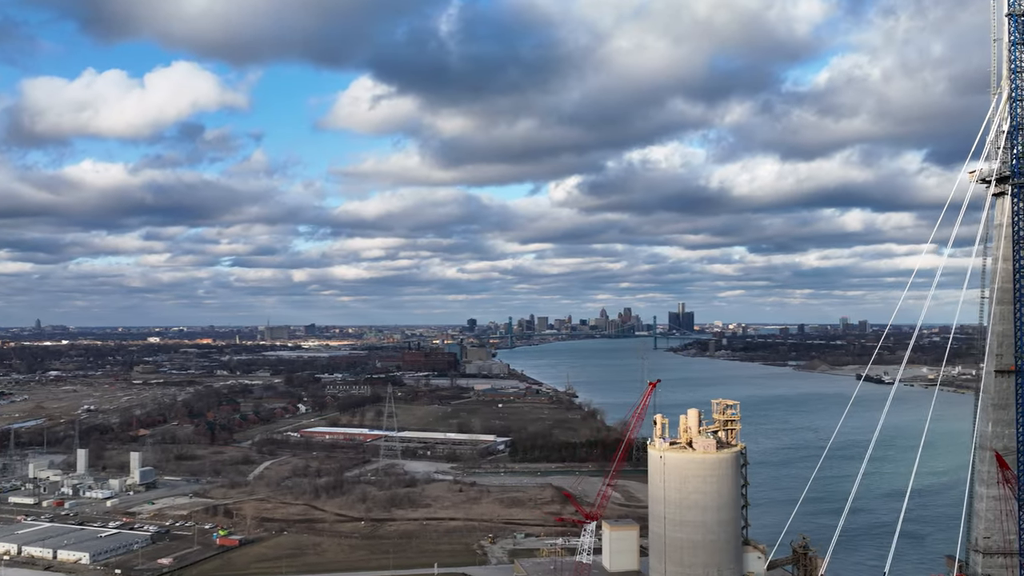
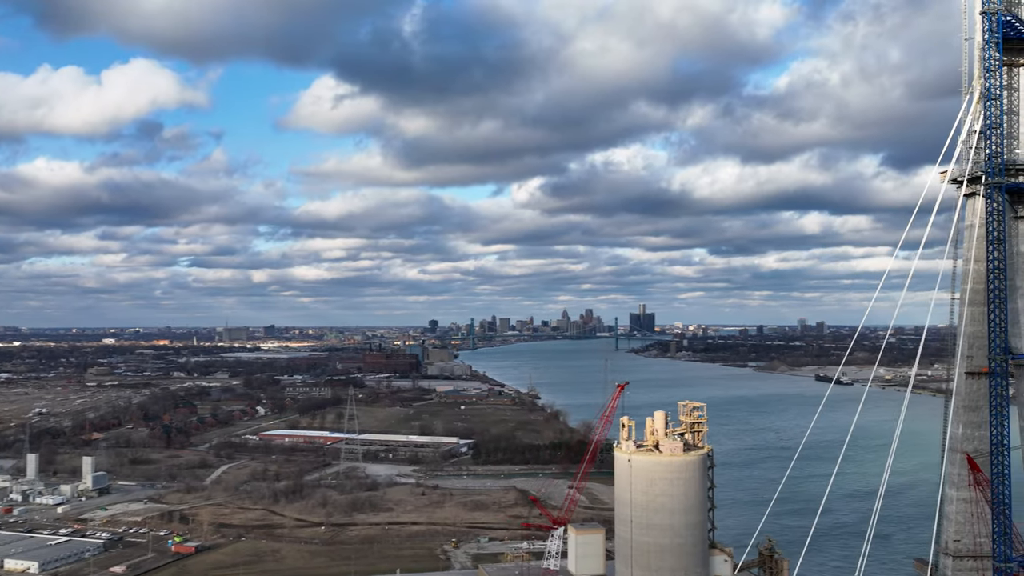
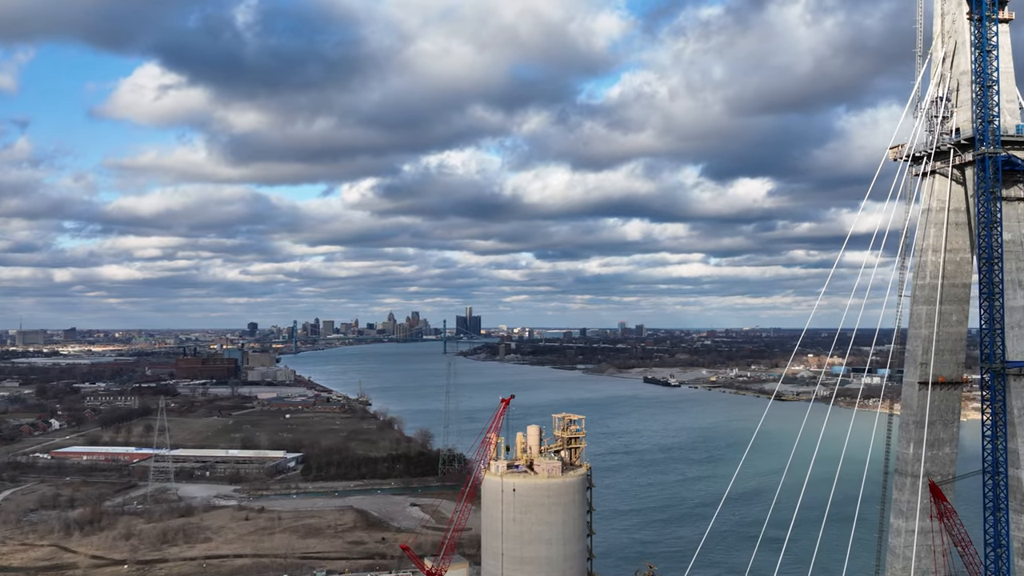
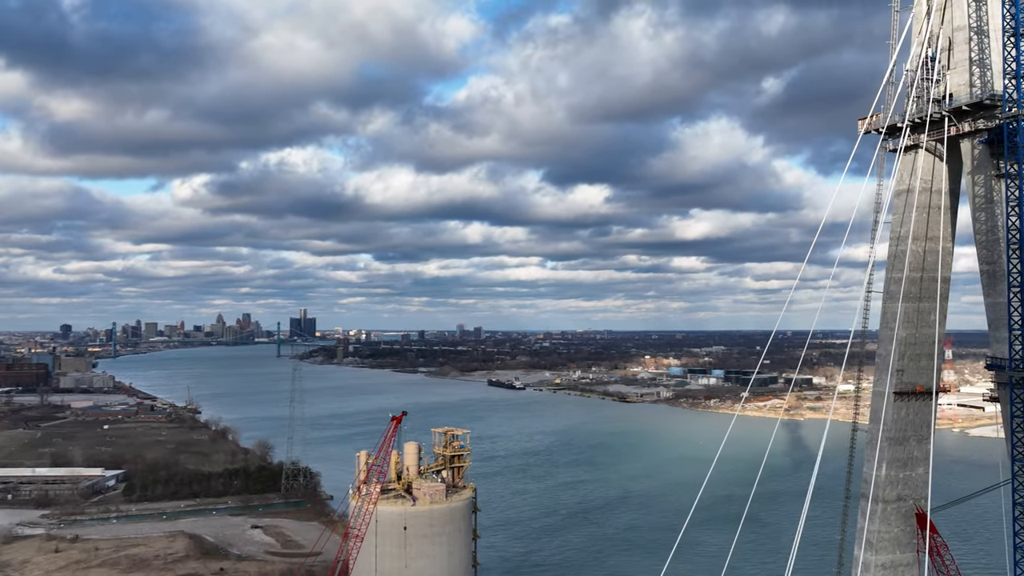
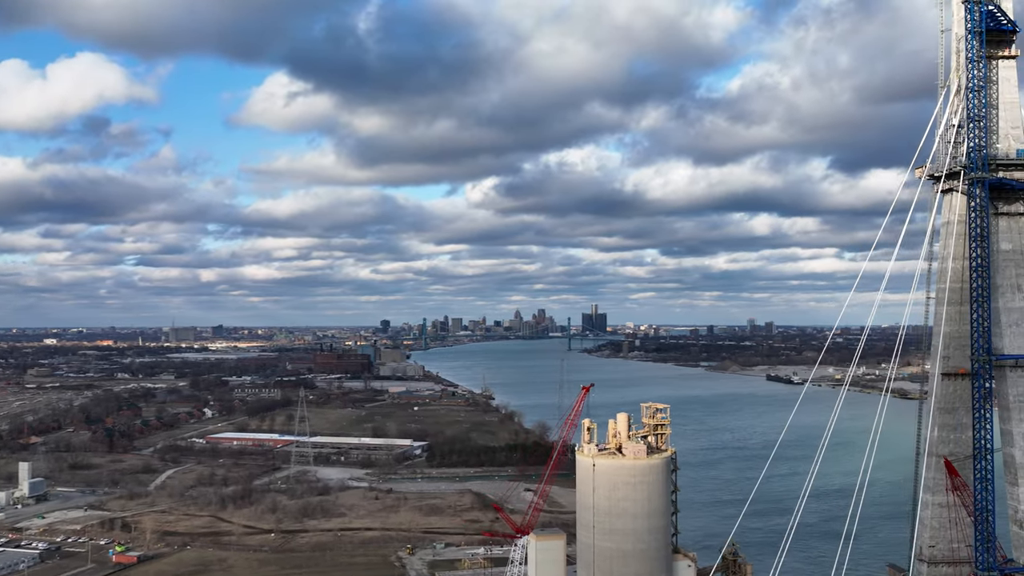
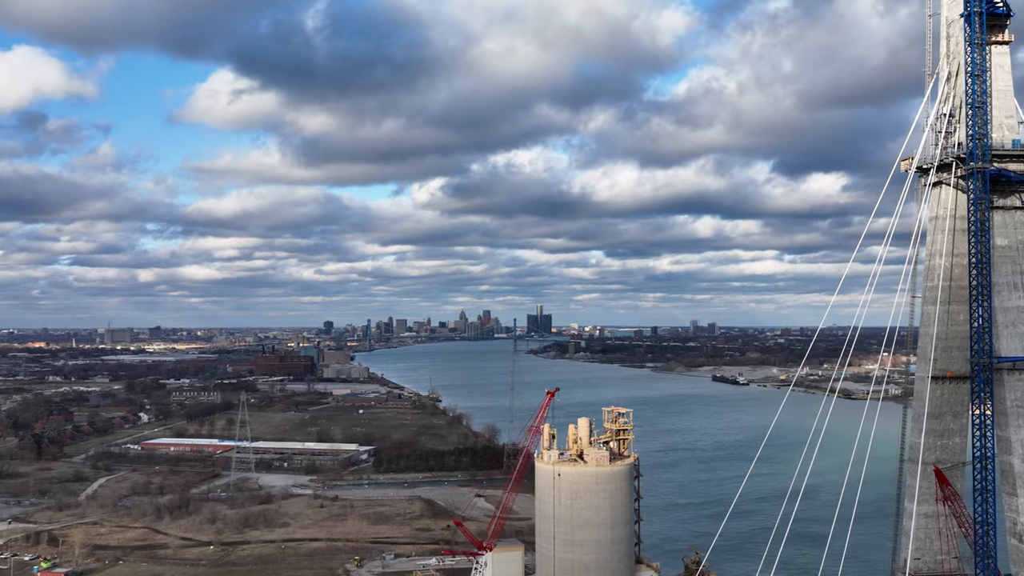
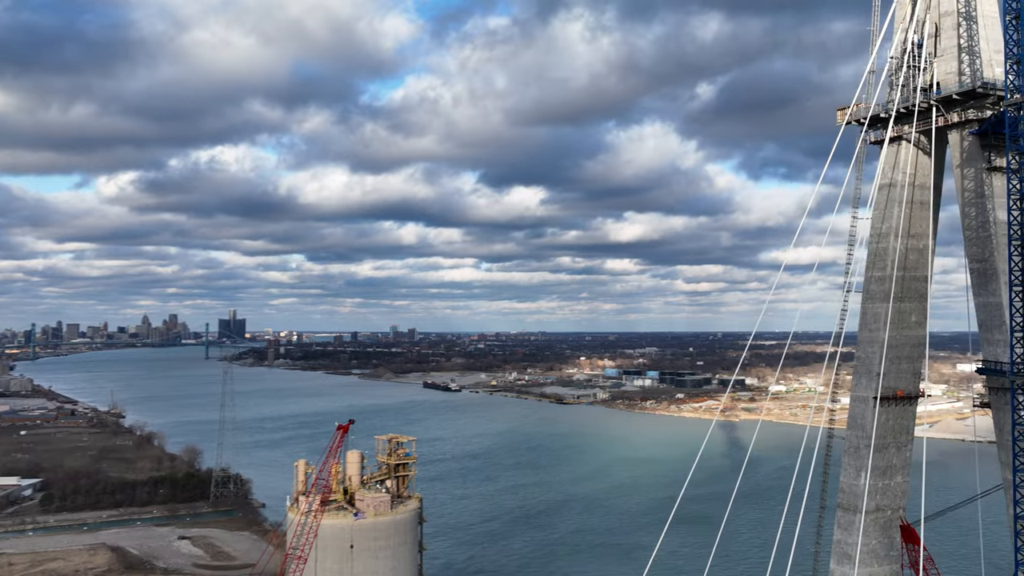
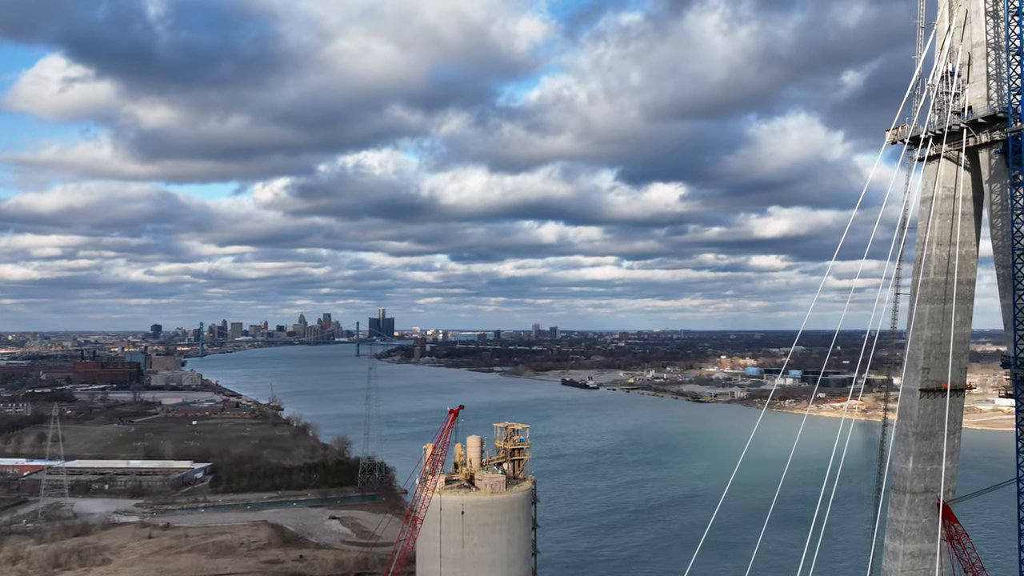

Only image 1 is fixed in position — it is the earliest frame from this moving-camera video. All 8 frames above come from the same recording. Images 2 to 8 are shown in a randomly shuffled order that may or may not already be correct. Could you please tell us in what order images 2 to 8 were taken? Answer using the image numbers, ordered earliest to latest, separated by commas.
2, 5, 6, 3, 8, 4, 7
